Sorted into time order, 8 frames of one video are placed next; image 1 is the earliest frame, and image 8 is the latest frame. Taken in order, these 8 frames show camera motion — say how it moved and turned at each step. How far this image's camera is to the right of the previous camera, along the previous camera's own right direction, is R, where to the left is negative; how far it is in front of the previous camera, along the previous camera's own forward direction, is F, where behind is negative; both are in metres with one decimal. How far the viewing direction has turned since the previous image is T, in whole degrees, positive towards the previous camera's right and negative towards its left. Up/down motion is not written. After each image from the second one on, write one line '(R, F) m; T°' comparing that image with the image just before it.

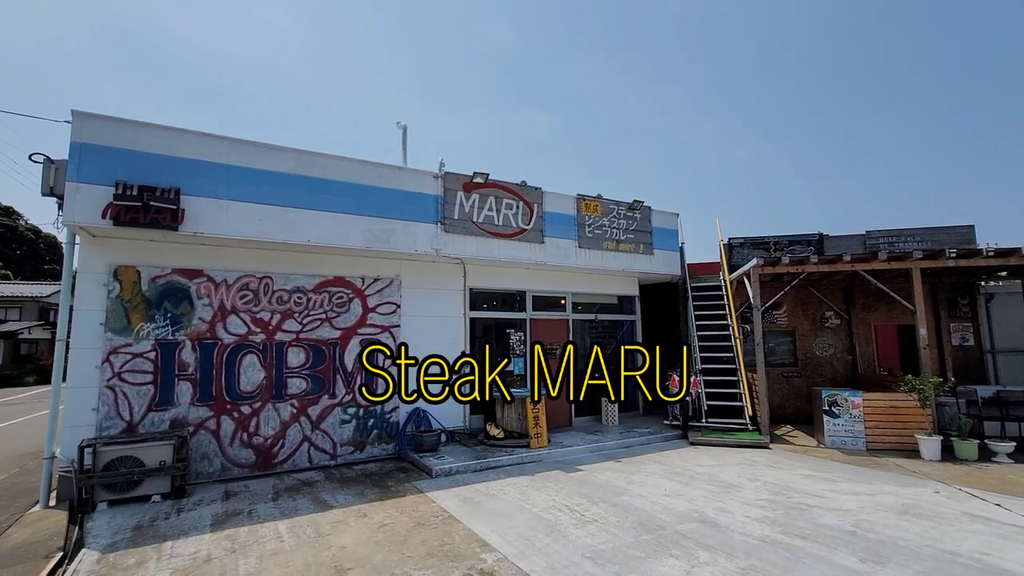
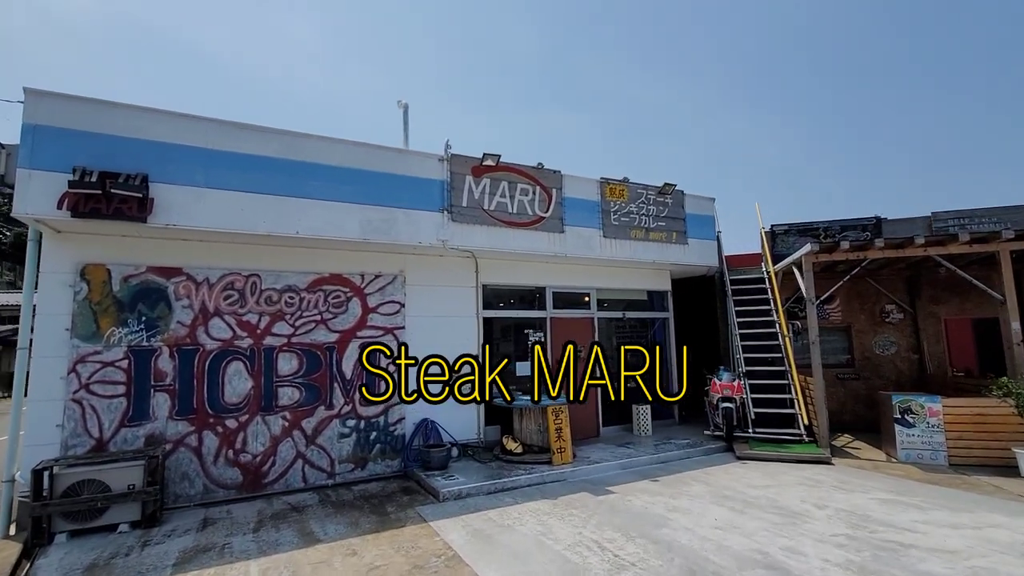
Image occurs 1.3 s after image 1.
(+0.1, +0.9) m; -3°
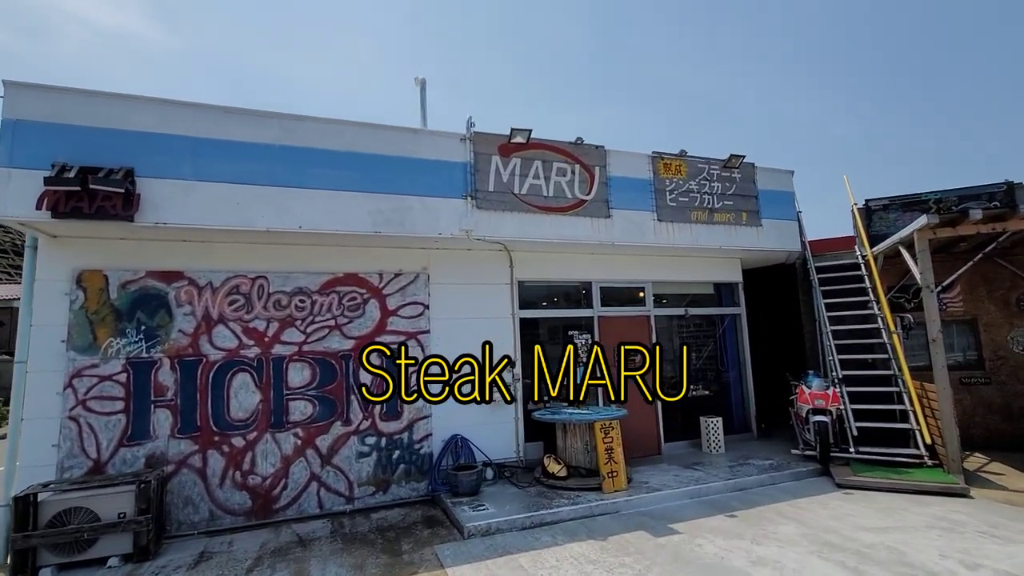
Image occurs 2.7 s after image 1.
(+0.3, +1.0) m; -7°
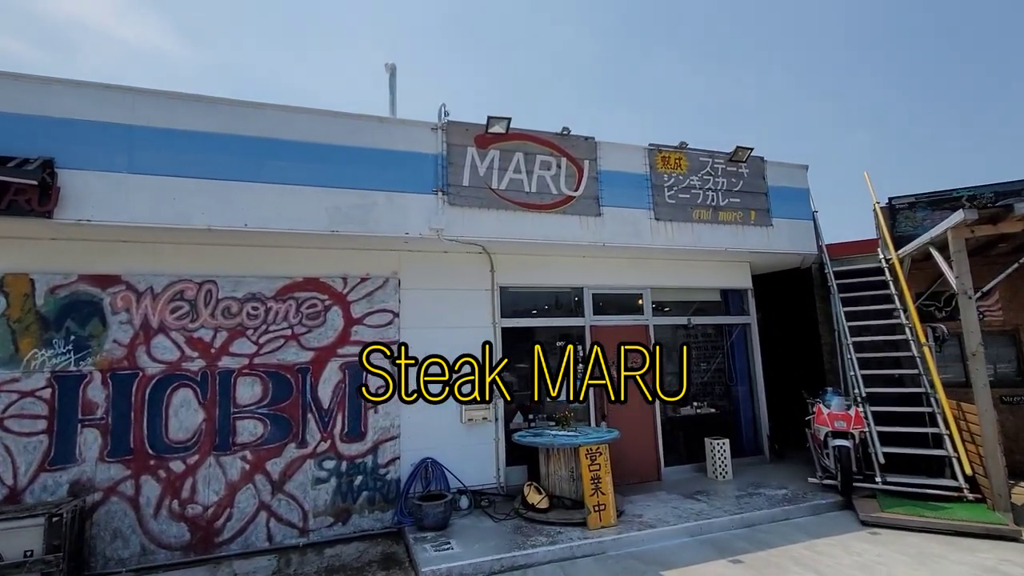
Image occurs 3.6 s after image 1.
(+0.4, +0.6) m; -2°
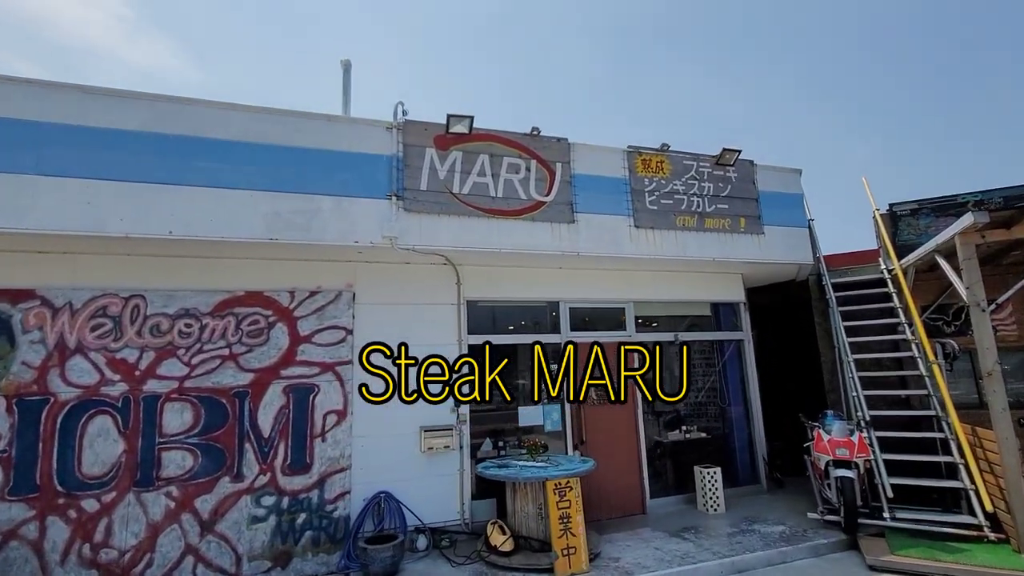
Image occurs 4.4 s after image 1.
(+0.4, +0.5) m; 0°
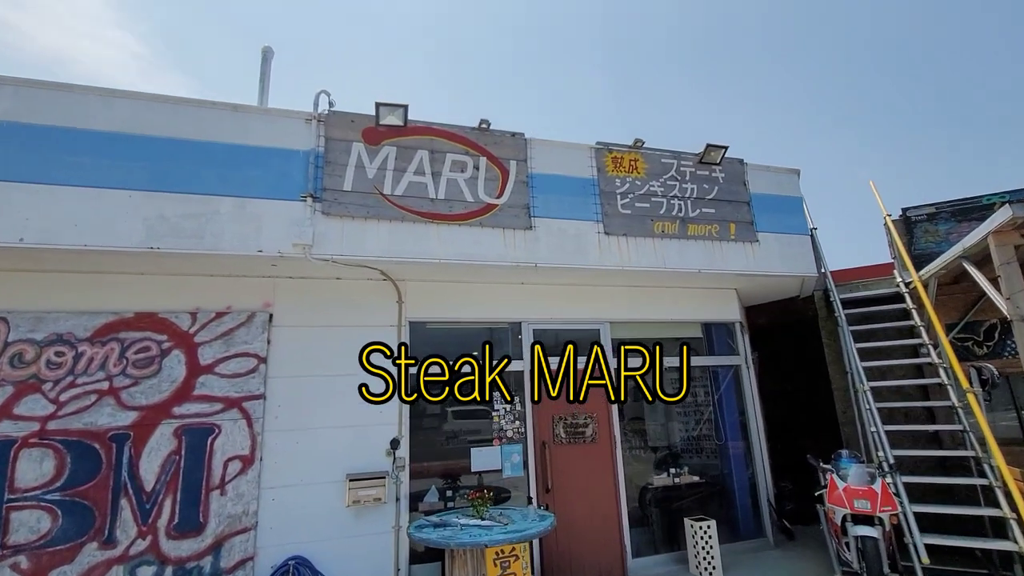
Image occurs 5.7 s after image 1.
(+0.6, +0.8) m; -1°
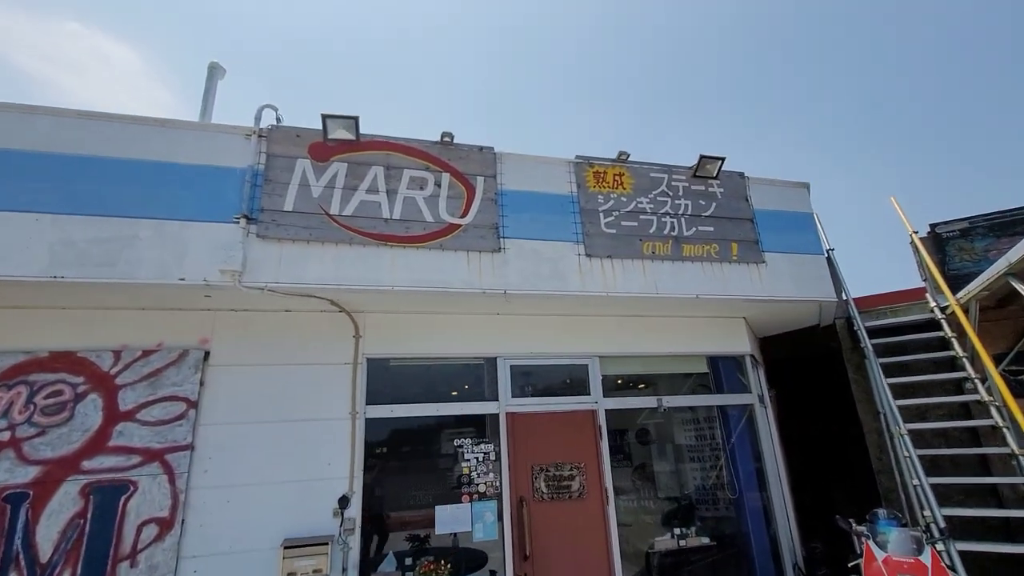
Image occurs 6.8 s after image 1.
(+0.4, +0.6) m; -2°
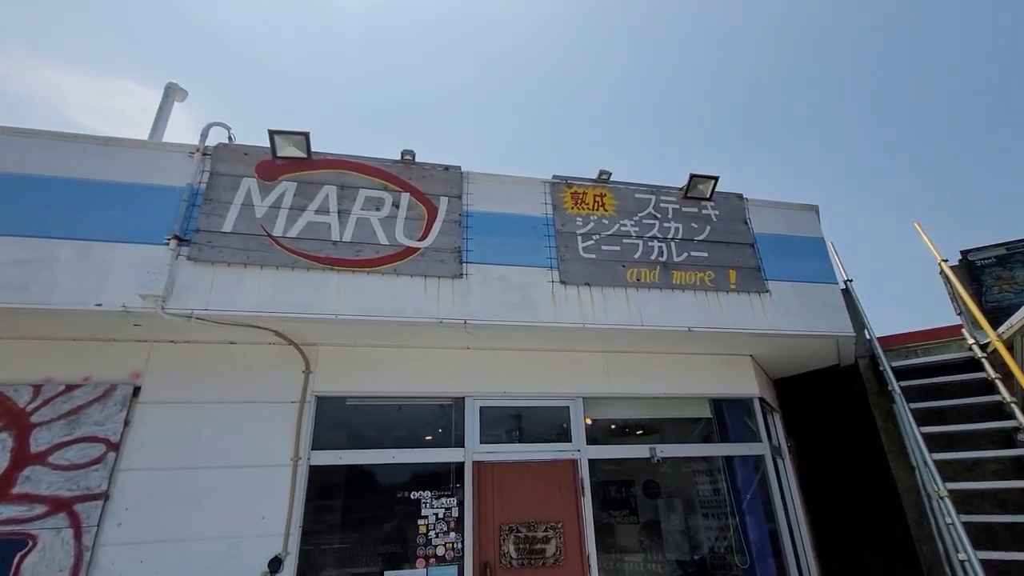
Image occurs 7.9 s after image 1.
(+0.4, +0.4) m; -3°
